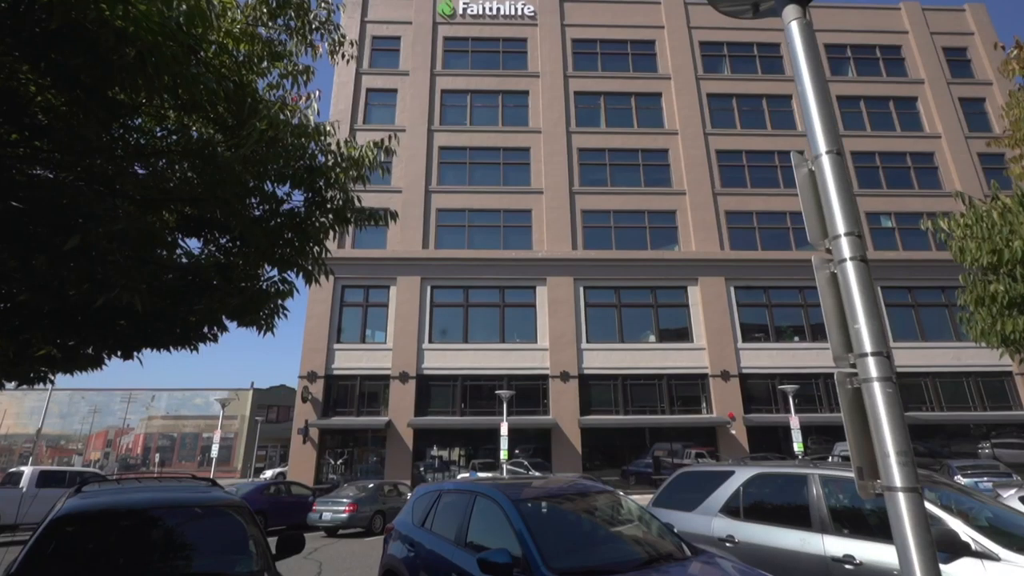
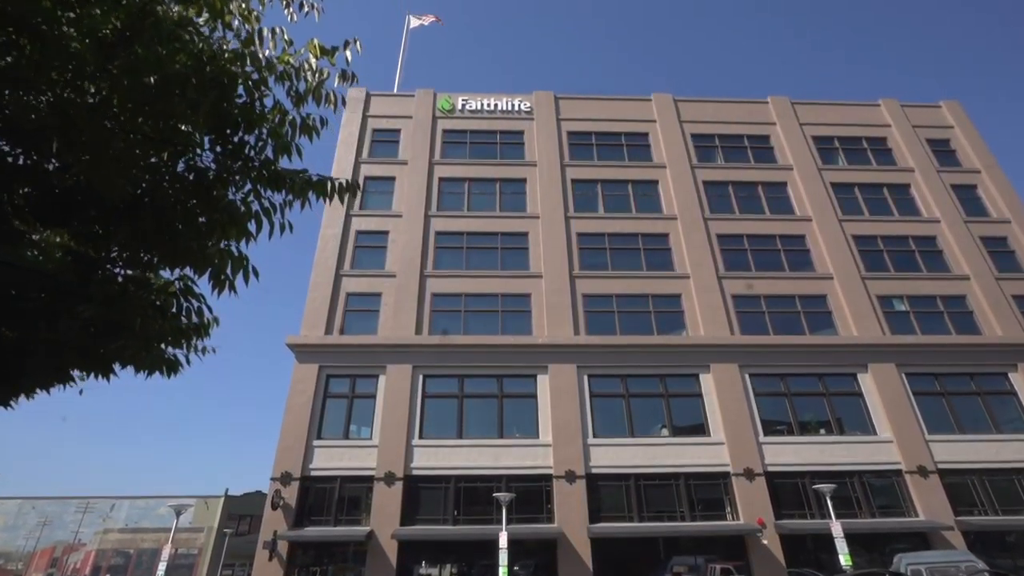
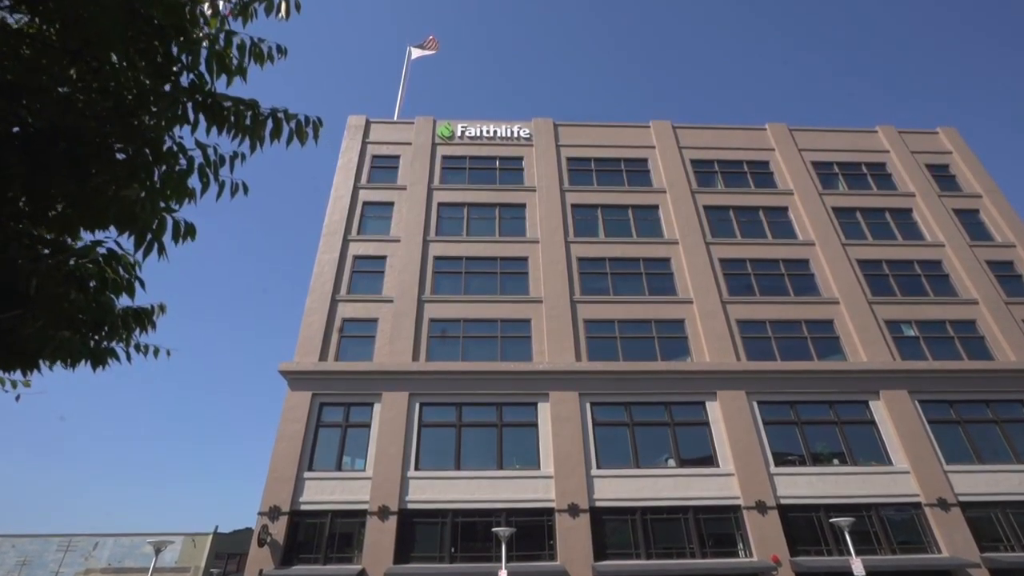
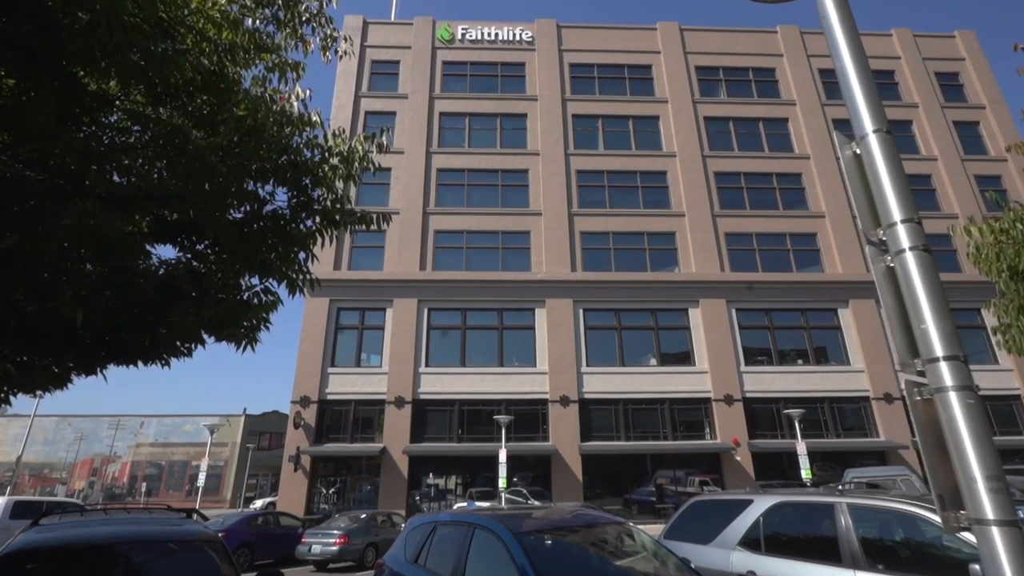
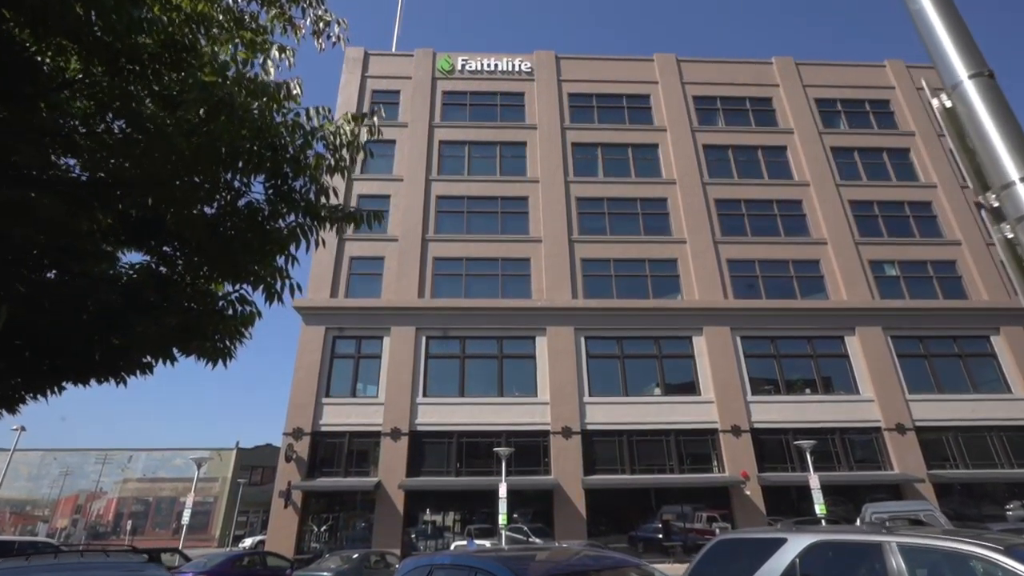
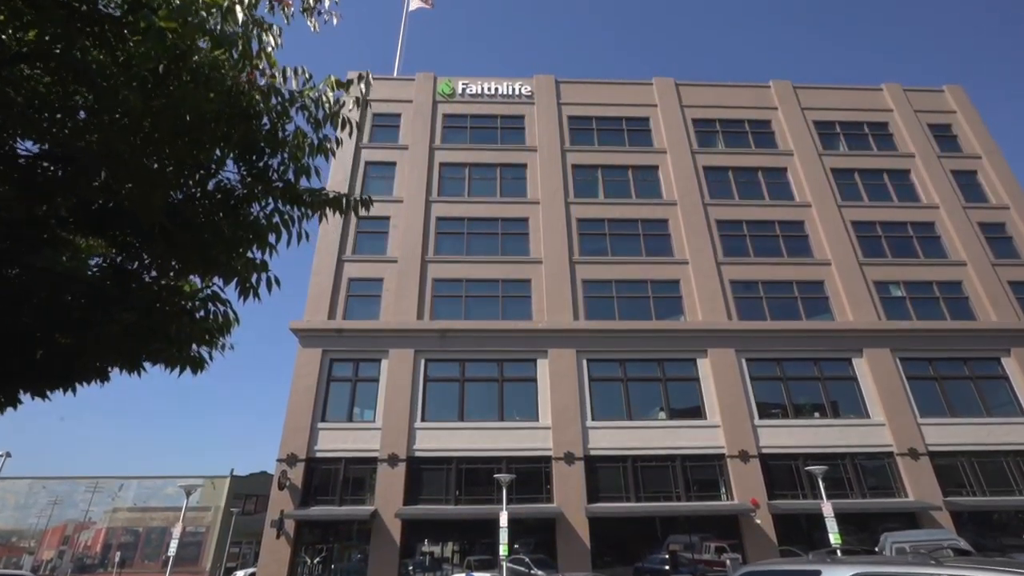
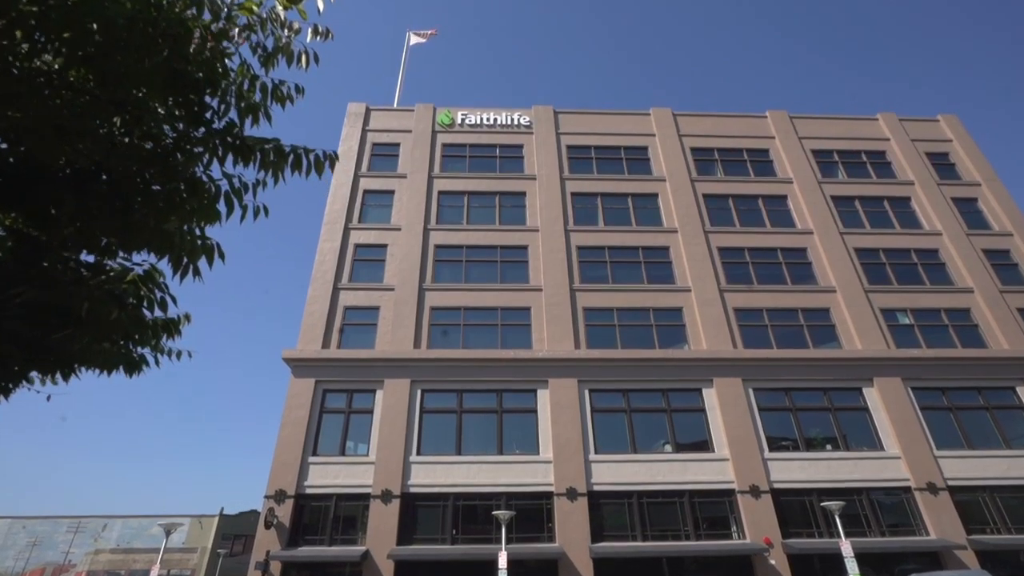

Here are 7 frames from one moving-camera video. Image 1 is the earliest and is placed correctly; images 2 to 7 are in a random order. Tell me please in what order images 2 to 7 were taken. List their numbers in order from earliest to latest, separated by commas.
4, 5, 6, 2, 7, 3
